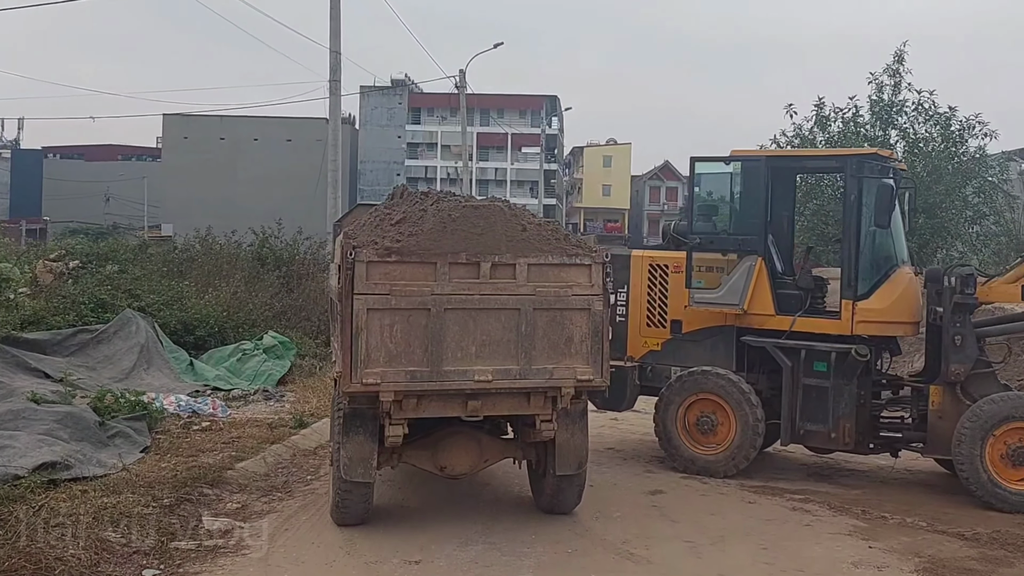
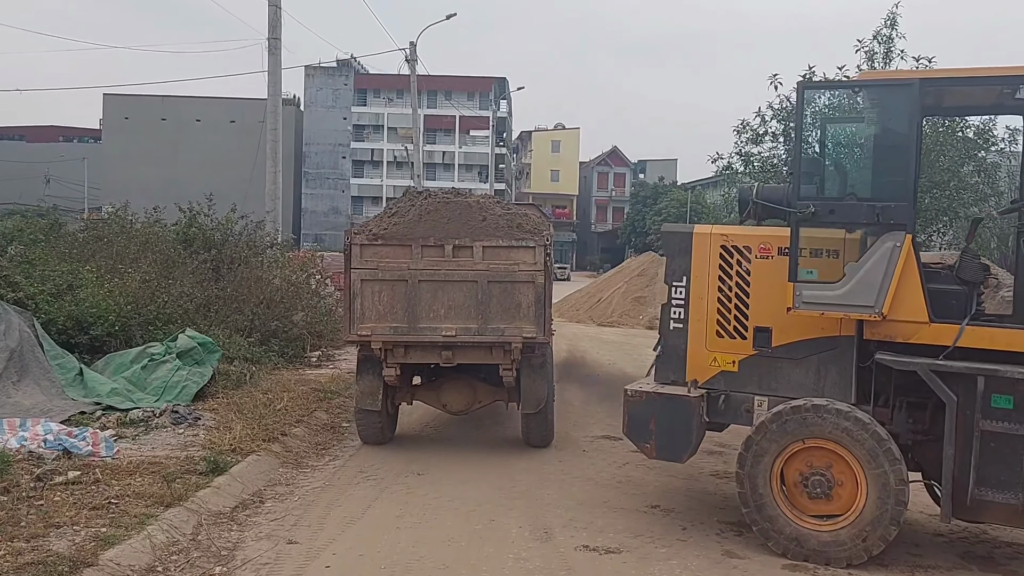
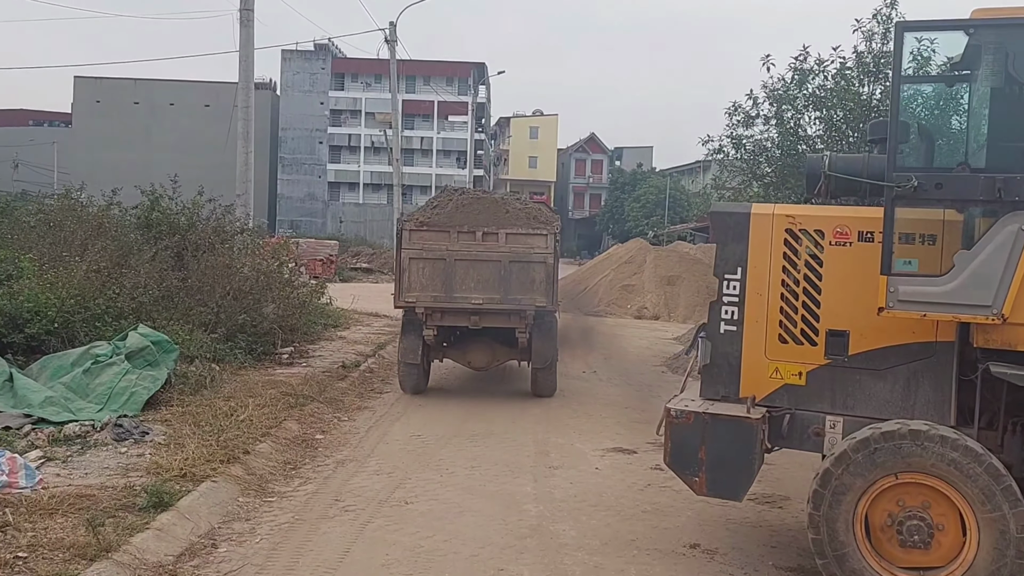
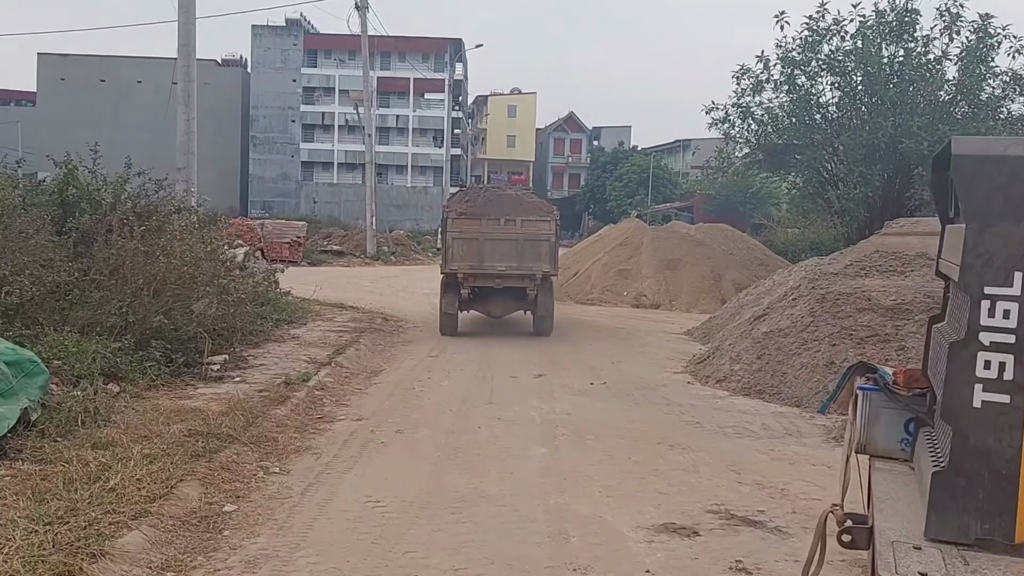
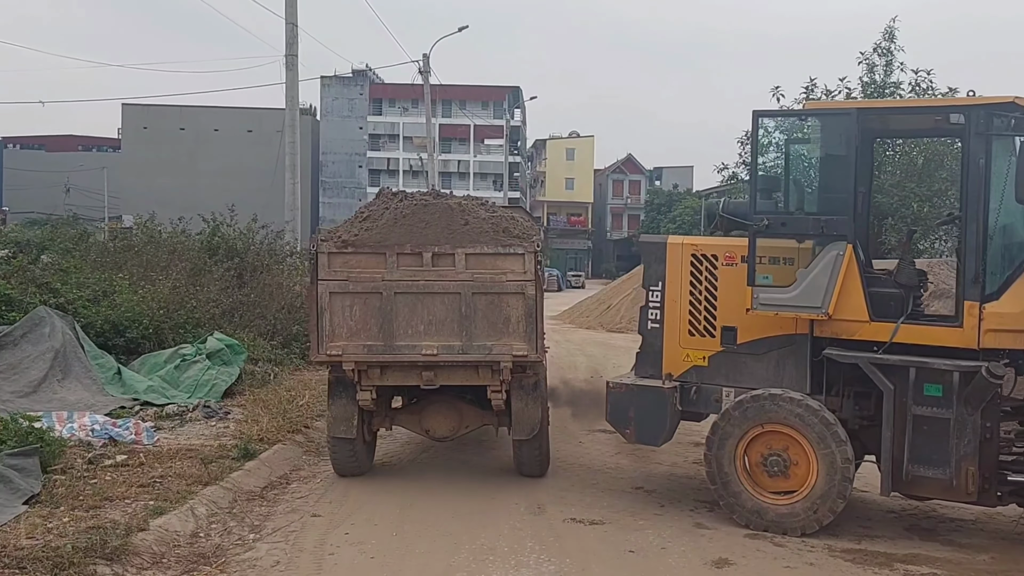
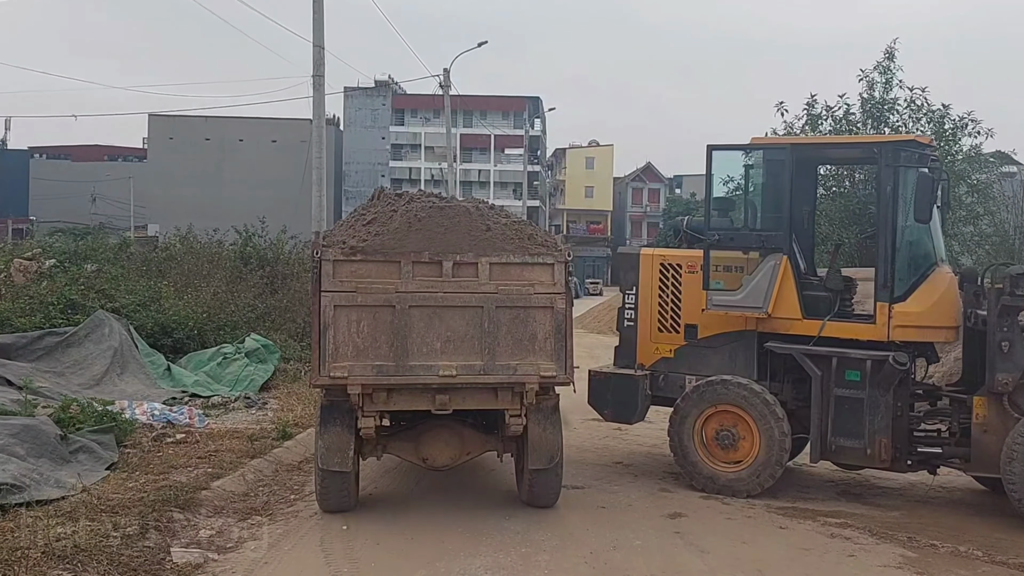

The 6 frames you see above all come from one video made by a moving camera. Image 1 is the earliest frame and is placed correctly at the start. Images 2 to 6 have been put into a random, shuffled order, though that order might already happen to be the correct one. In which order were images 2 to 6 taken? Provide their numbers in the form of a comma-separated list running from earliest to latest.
6, 5, 2, 3, 4
